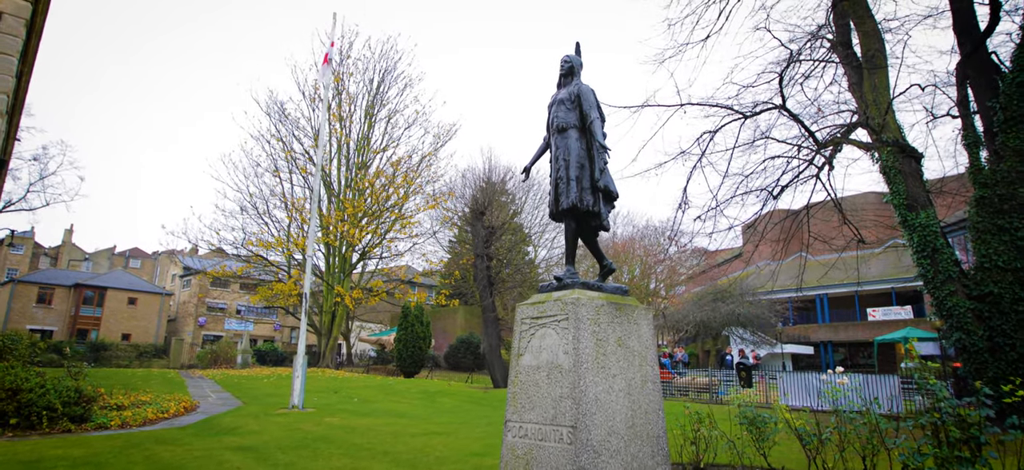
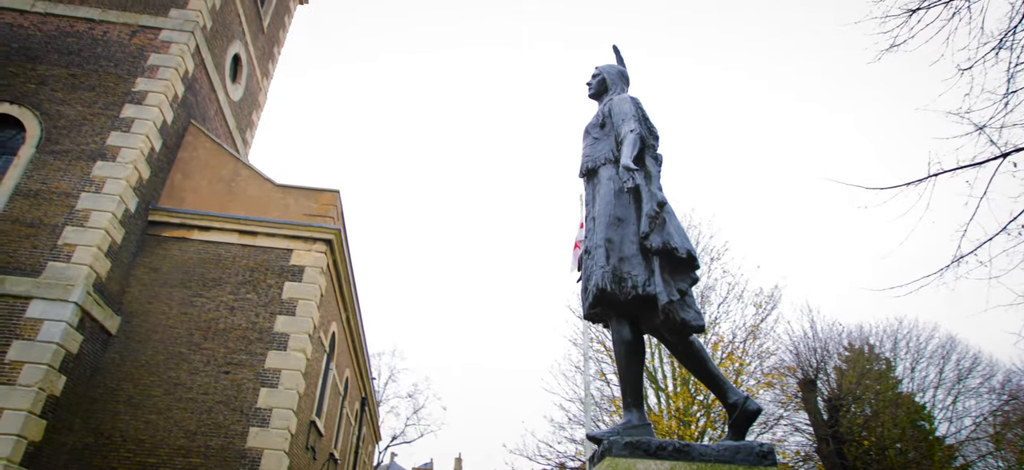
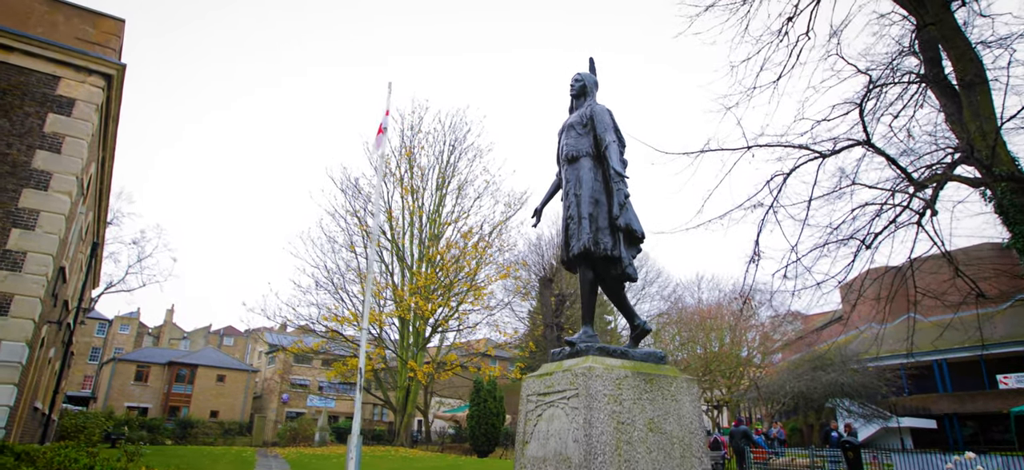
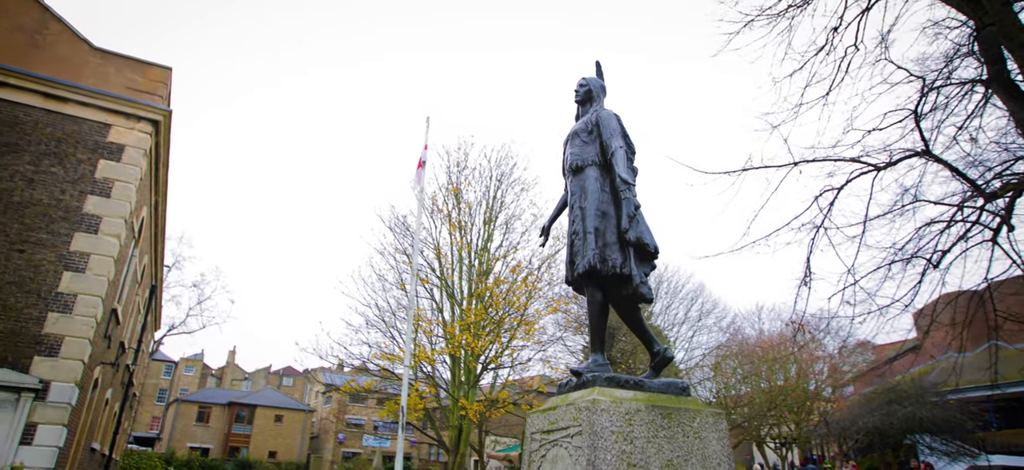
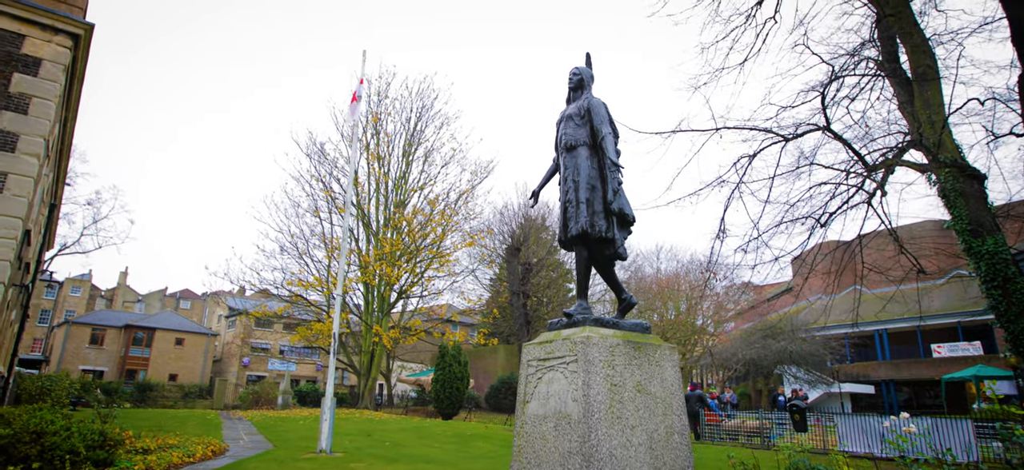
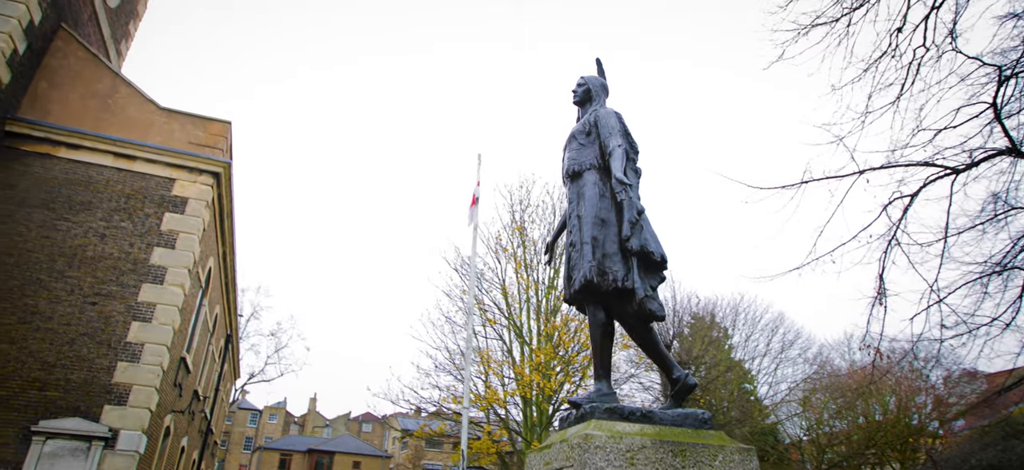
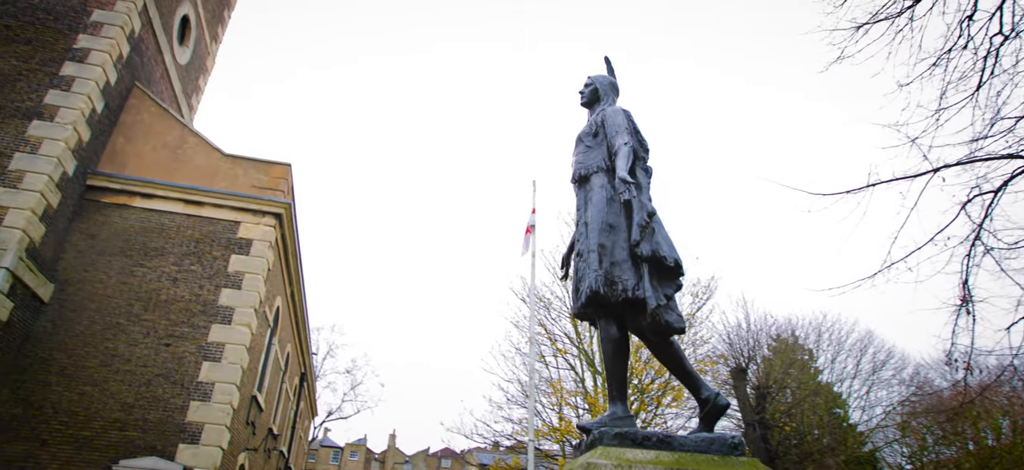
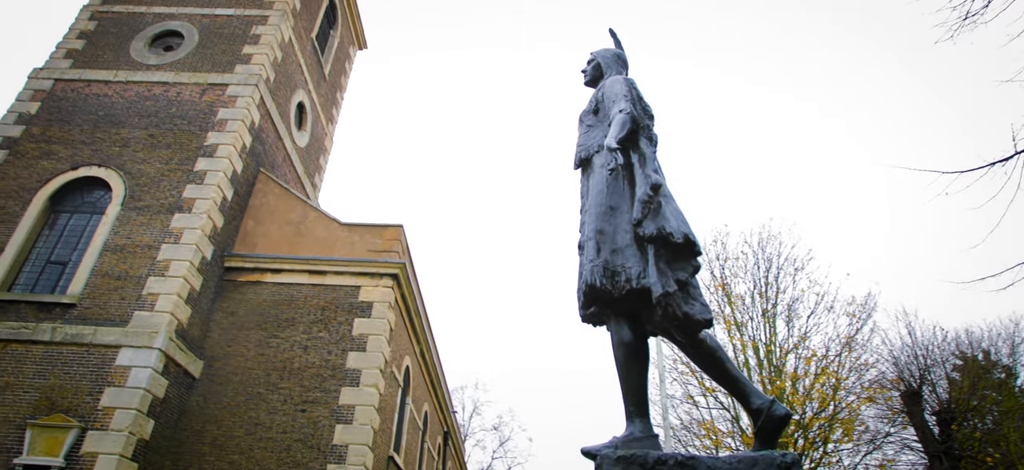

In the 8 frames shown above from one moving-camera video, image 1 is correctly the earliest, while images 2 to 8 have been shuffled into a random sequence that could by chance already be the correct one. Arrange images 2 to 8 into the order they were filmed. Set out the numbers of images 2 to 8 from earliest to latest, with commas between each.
5, 3, 4, 6, 7, 2, 8
